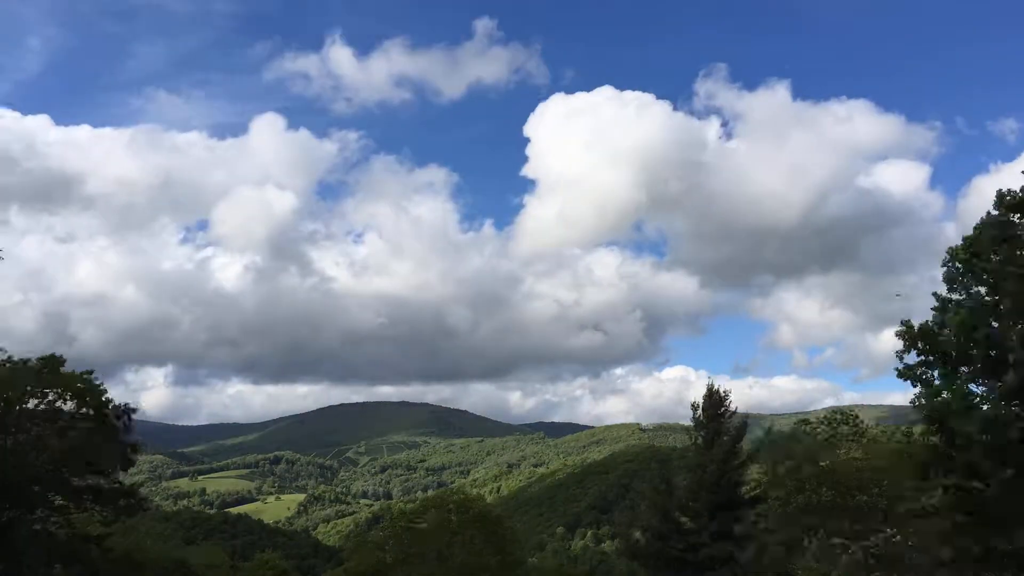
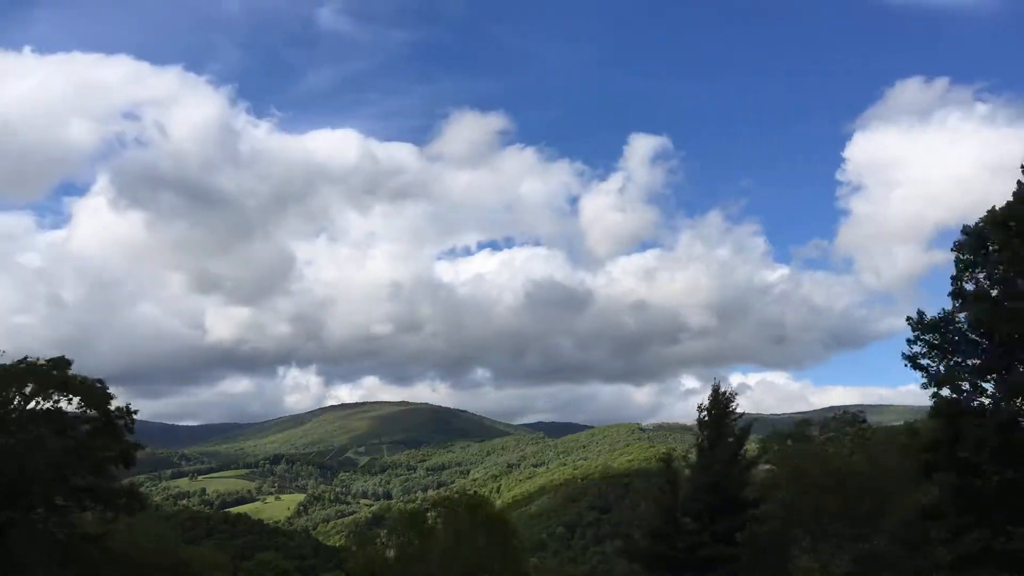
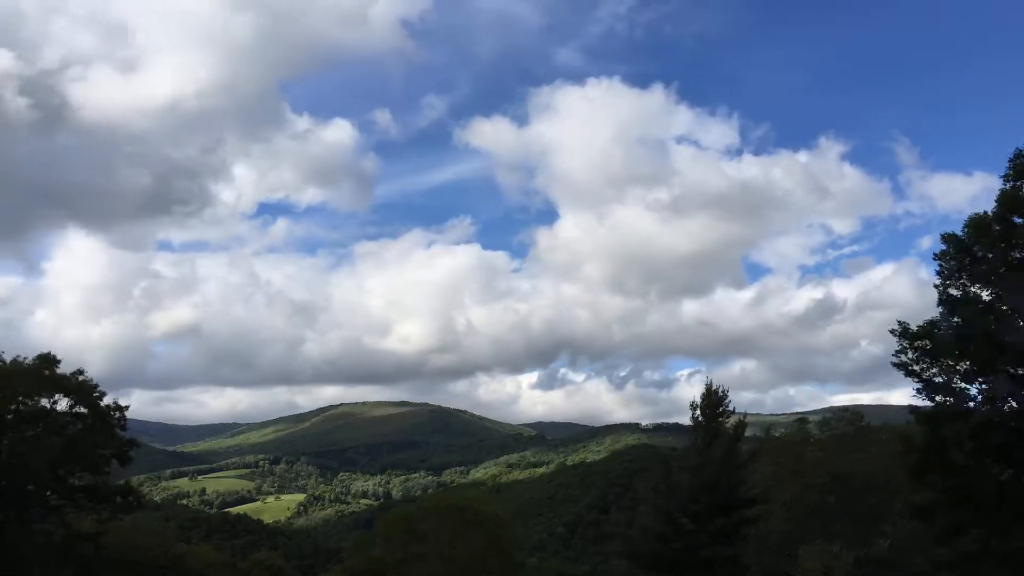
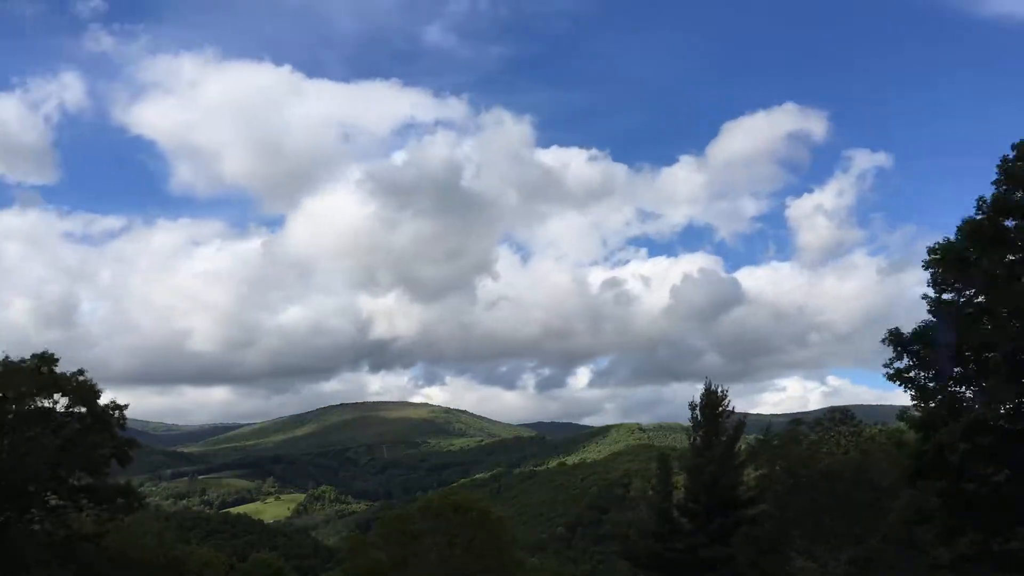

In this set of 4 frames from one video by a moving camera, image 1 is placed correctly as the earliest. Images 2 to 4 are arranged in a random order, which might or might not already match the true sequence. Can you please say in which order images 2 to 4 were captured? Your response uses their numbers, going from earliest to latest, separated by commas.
2, 4, 3
